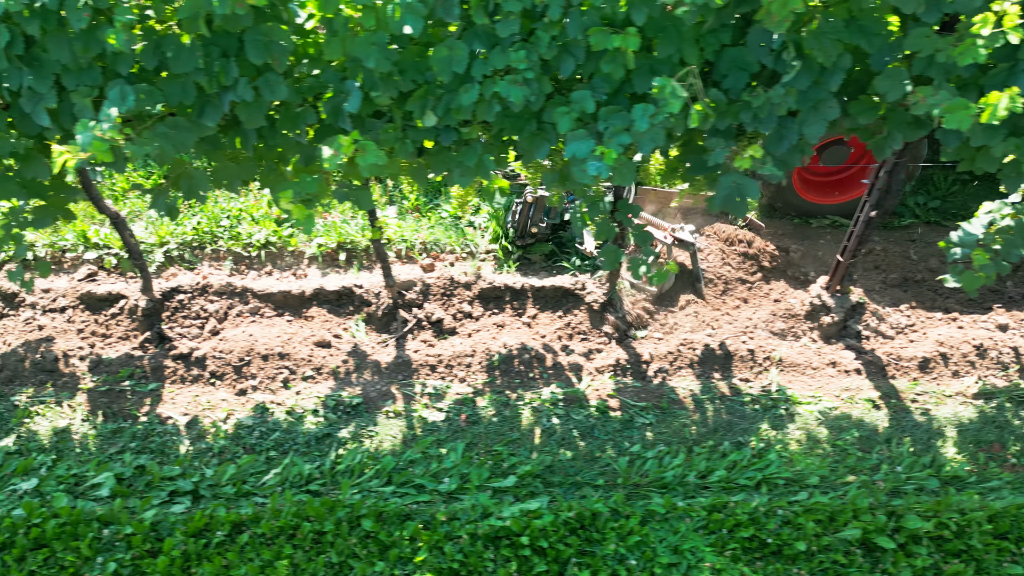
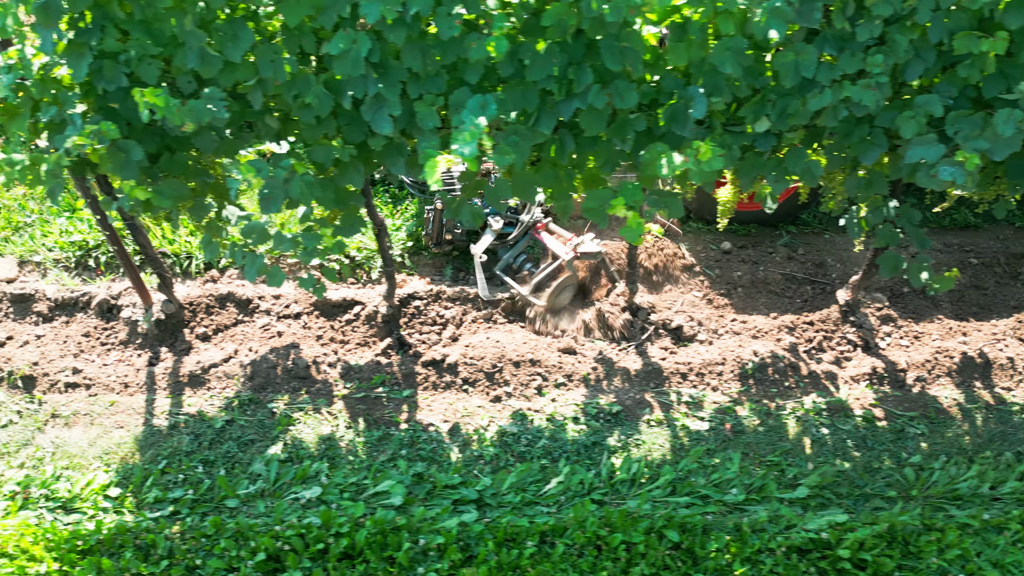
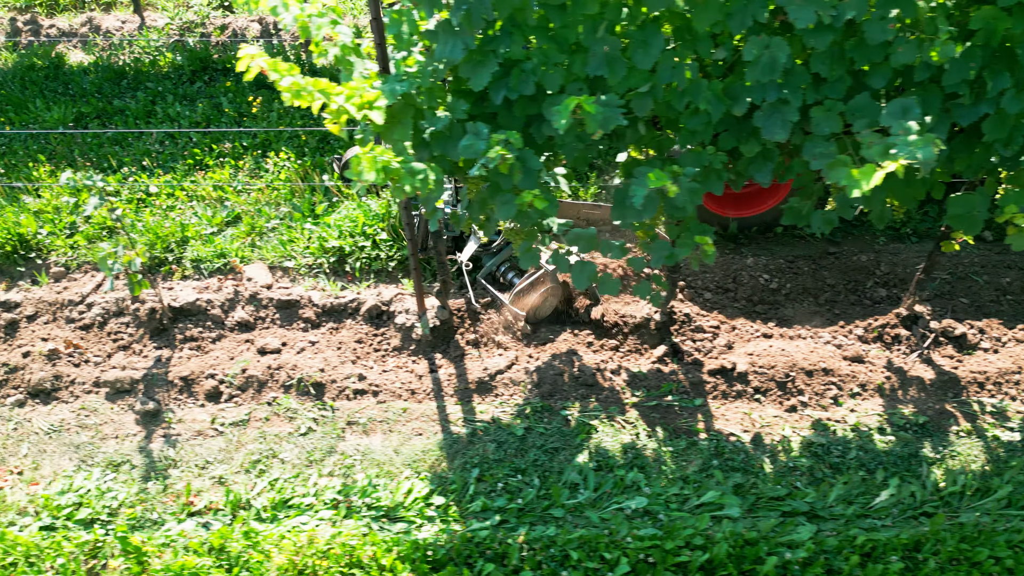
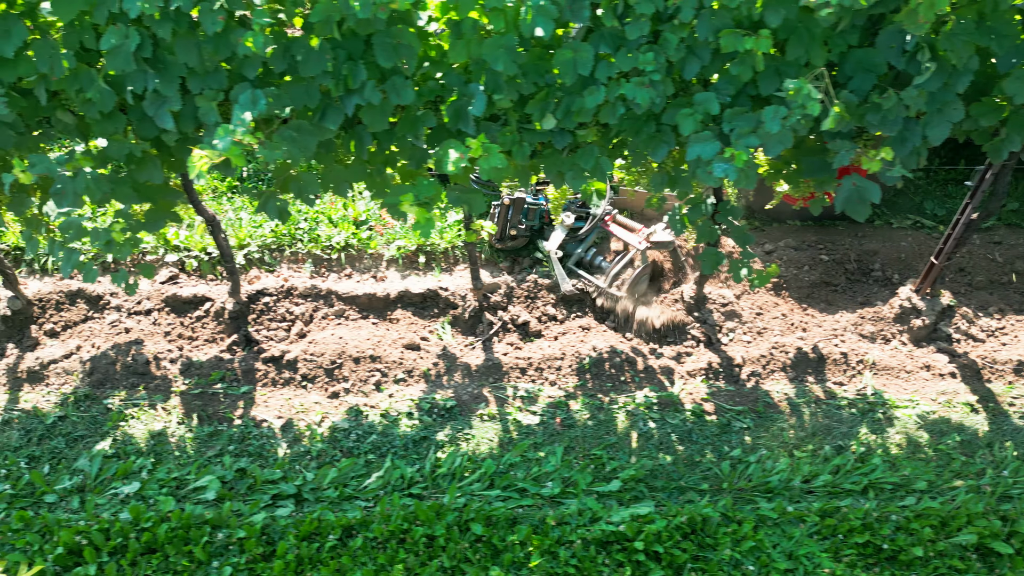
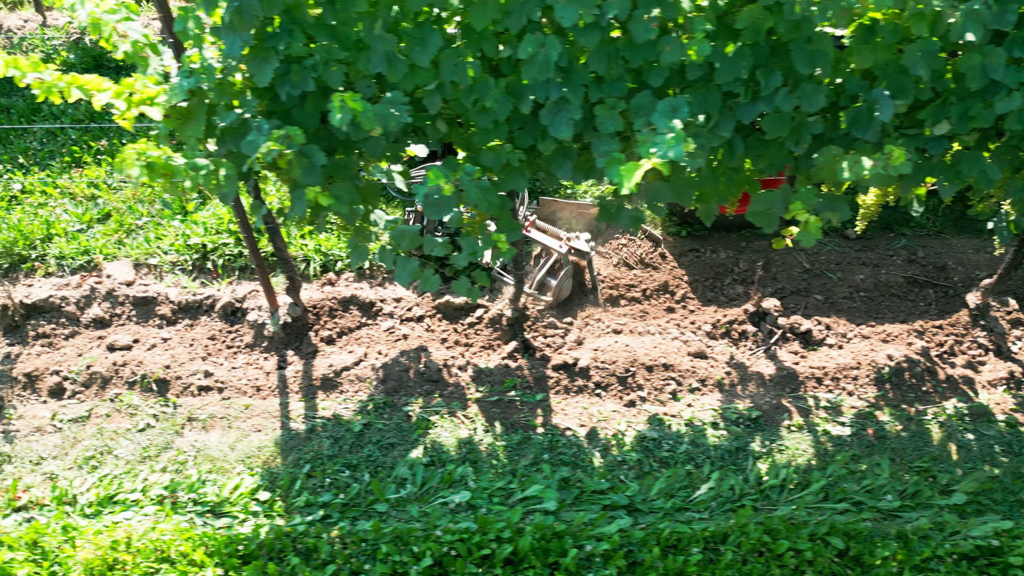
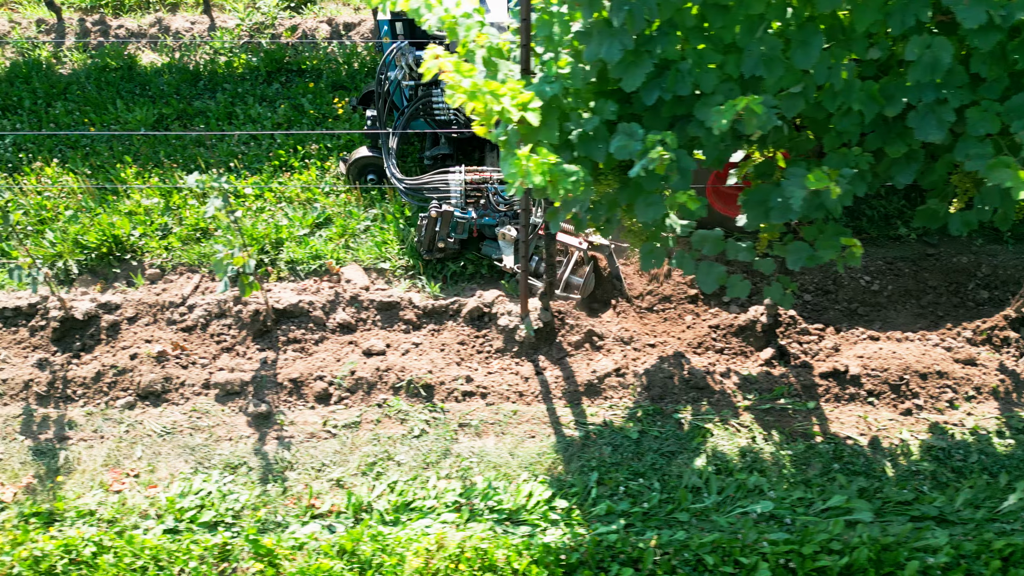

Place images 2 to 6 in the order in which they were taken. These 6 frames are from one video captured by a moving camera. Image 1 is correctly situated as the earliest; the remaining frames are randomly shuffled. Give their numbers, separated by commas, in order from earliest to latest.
4, 2, 5, 3, 6
